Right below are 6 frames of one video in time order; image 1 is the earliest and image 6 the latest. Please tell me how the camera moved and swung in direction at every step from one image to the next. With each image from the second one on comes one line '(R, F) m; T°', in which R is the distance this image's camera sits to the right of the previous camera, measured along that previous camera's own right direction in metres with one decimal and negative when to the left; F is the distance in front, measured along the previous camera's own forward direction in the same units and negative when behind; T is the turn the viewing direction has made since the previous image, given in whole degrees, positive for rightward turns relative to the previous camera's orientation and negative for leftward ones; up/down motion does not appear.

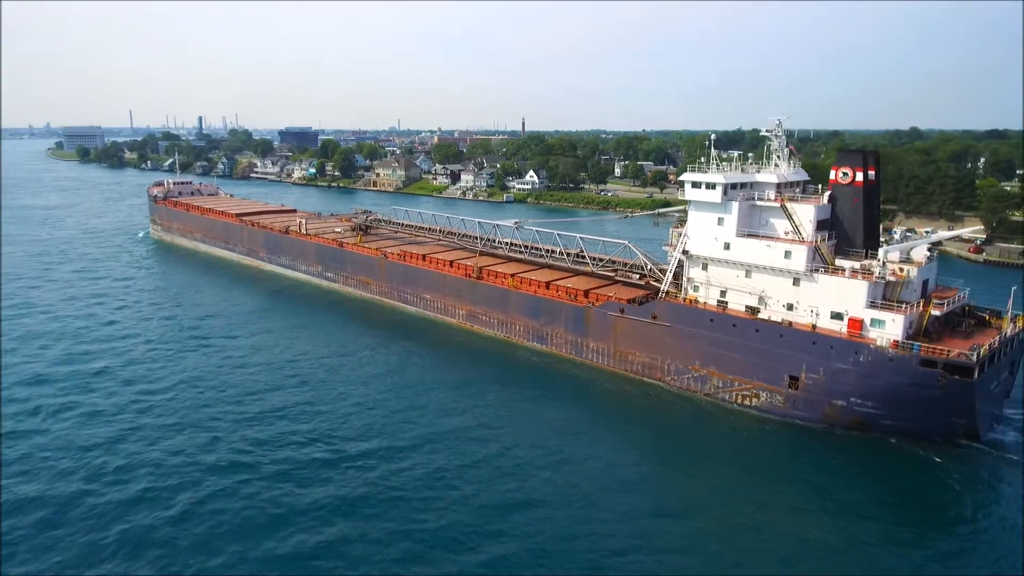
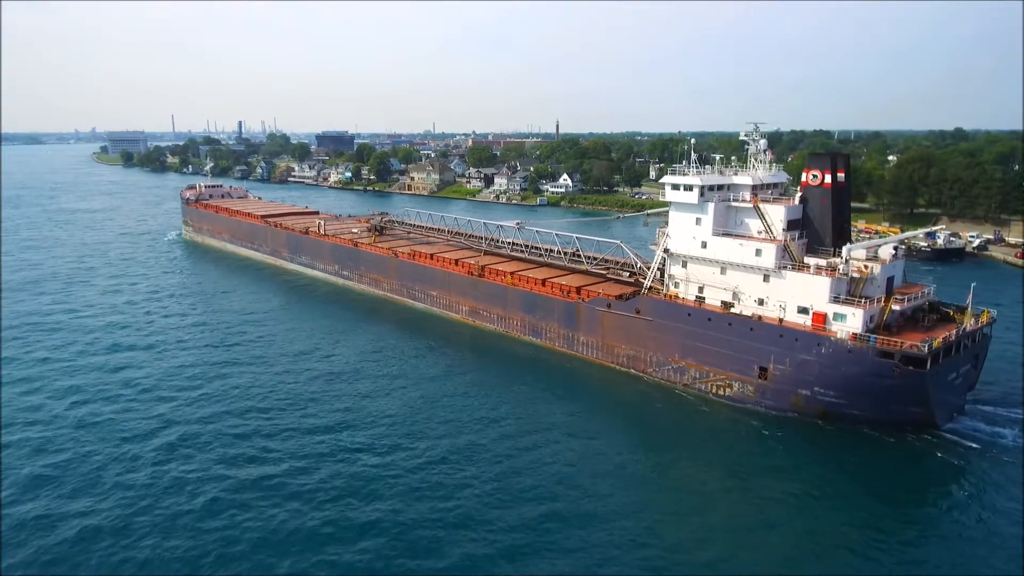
(+0.9, -0.9) m; -3°
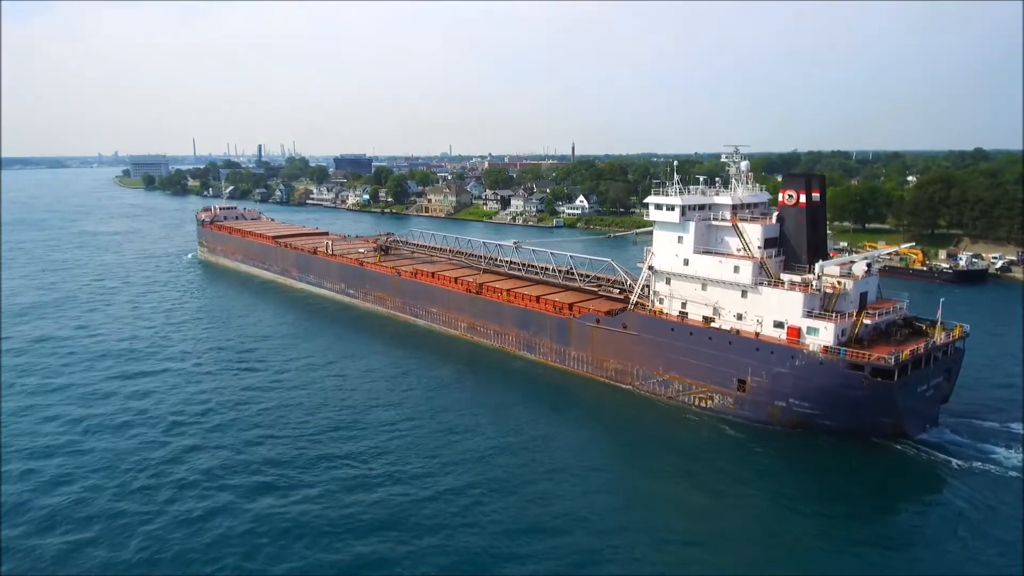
(+0.6, -0.6) m; -1°
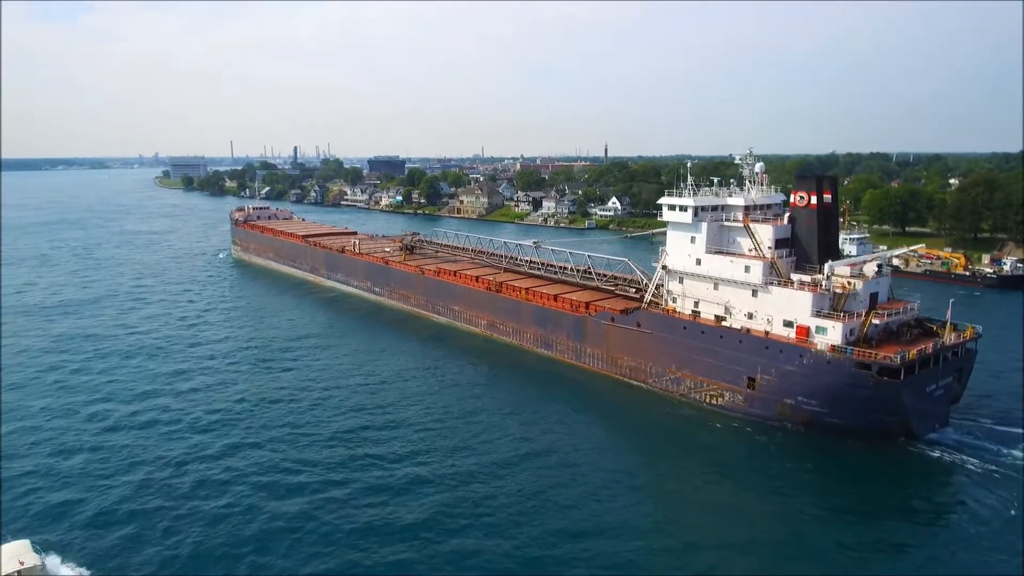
(+0.3, -0.5) m; -3°
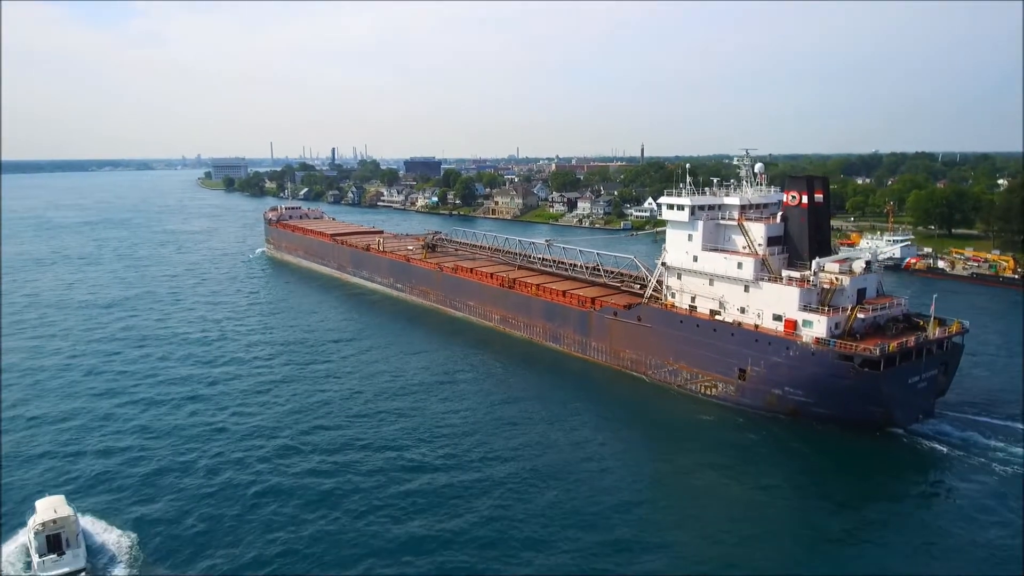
(+0.6, -0.9) m; -3°
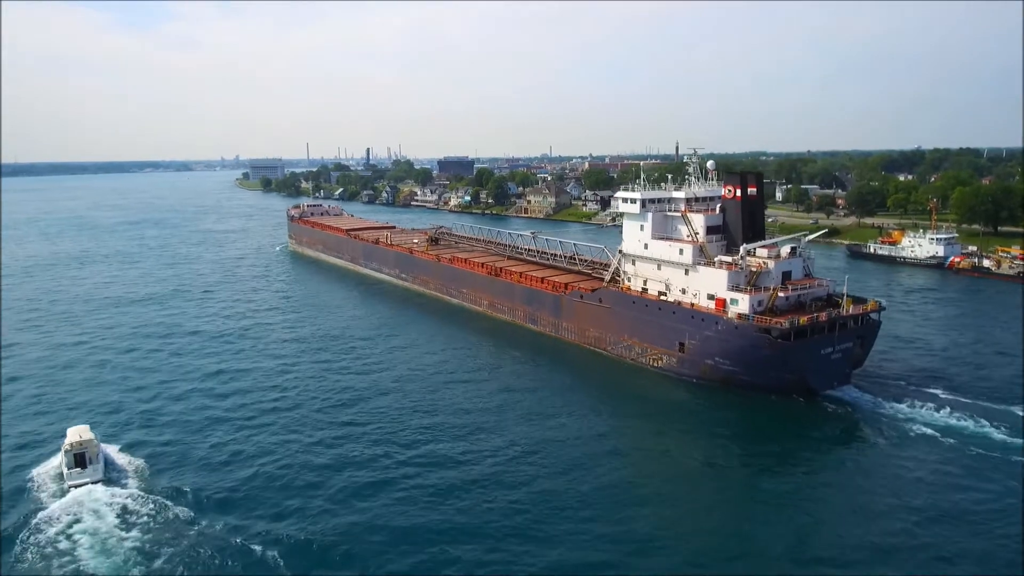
(+1.6, -2.0) m; -3°
